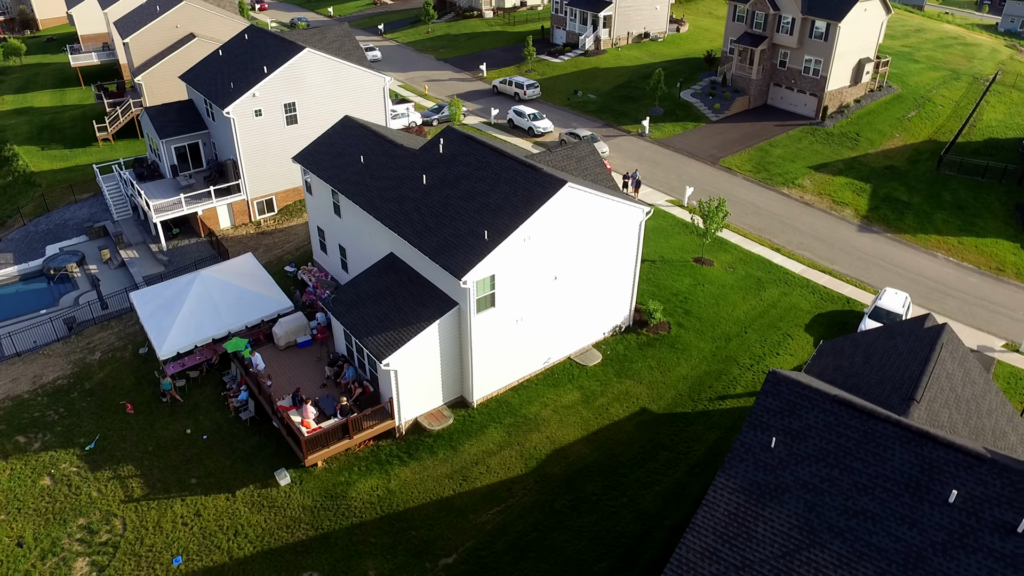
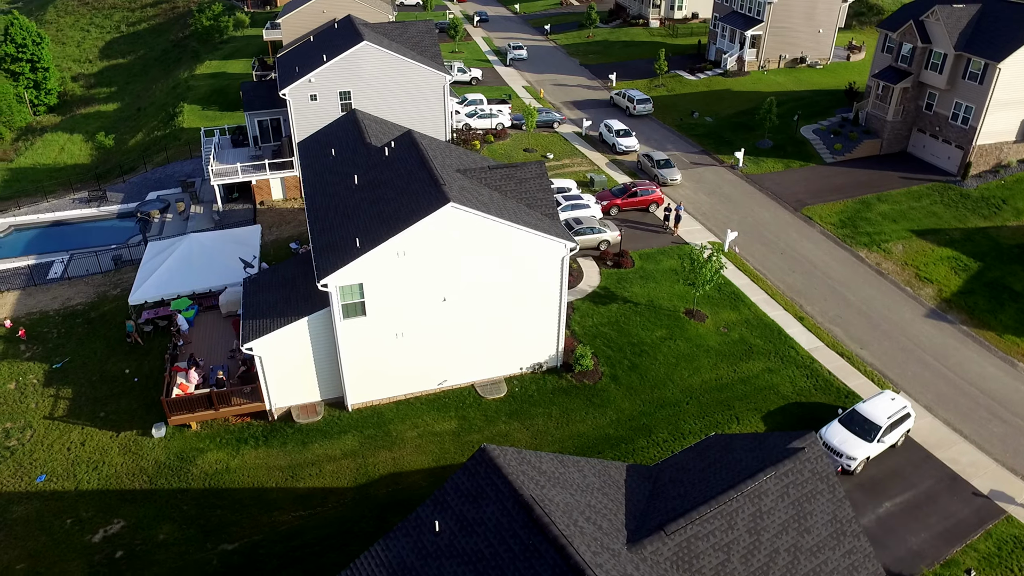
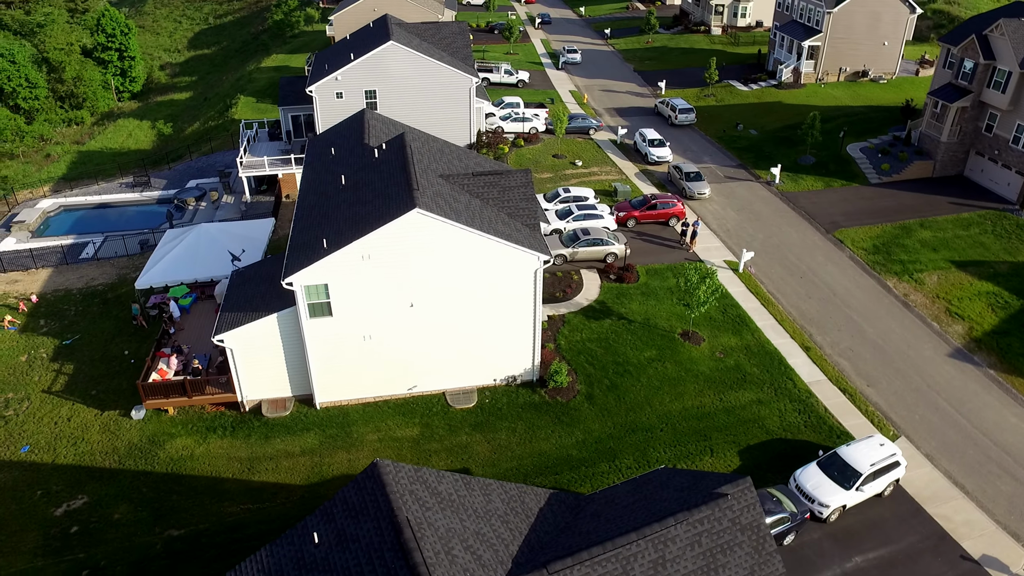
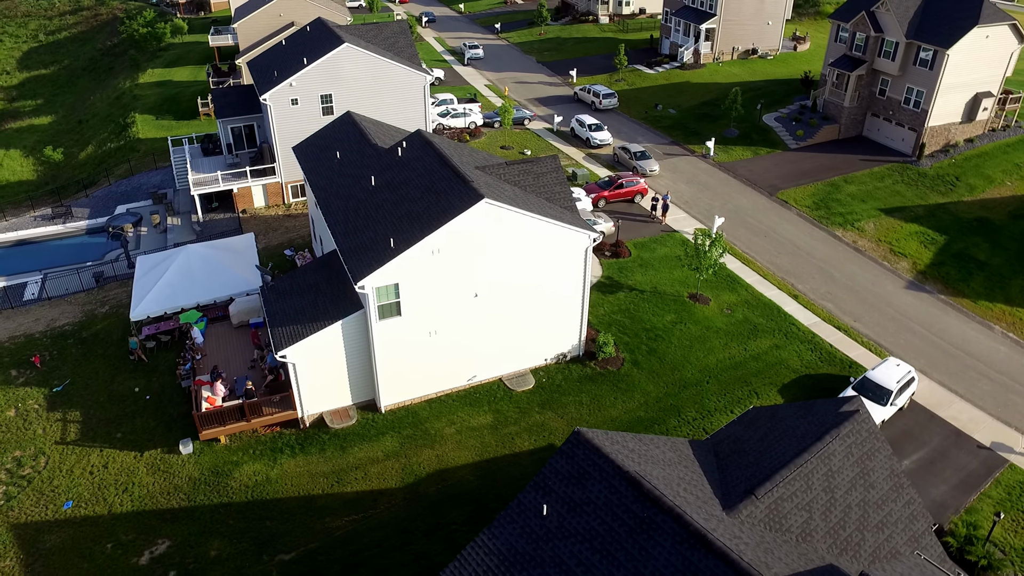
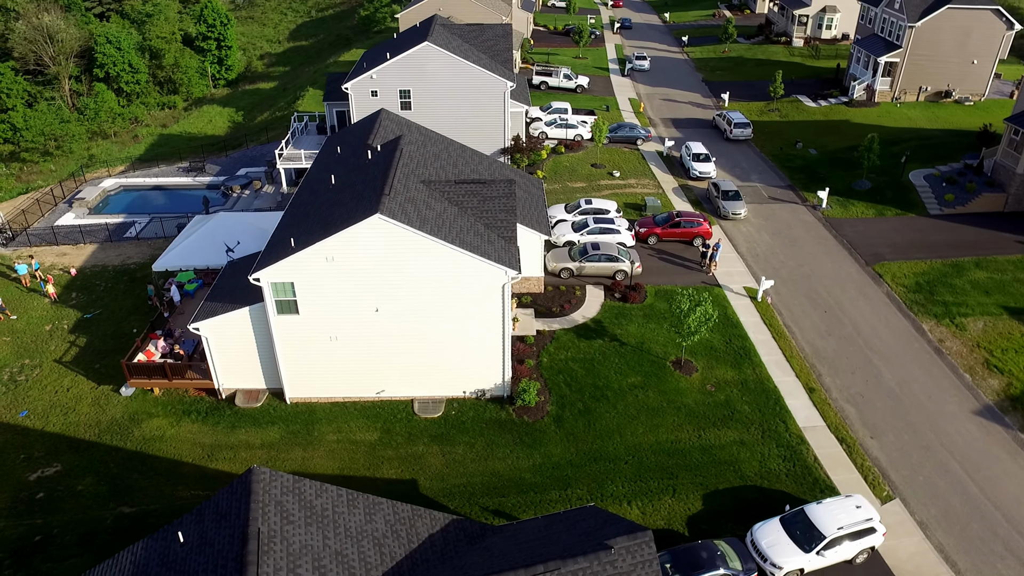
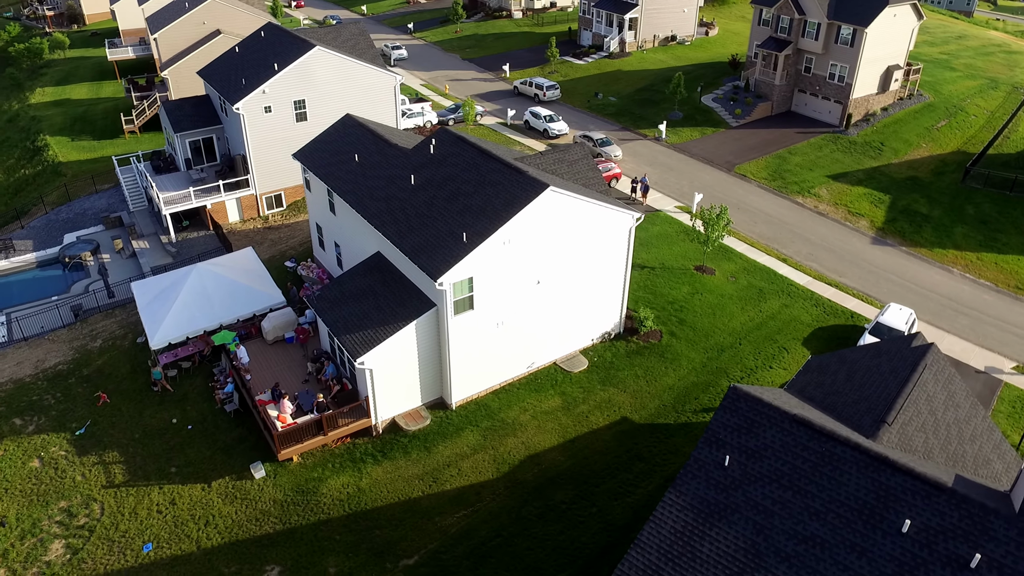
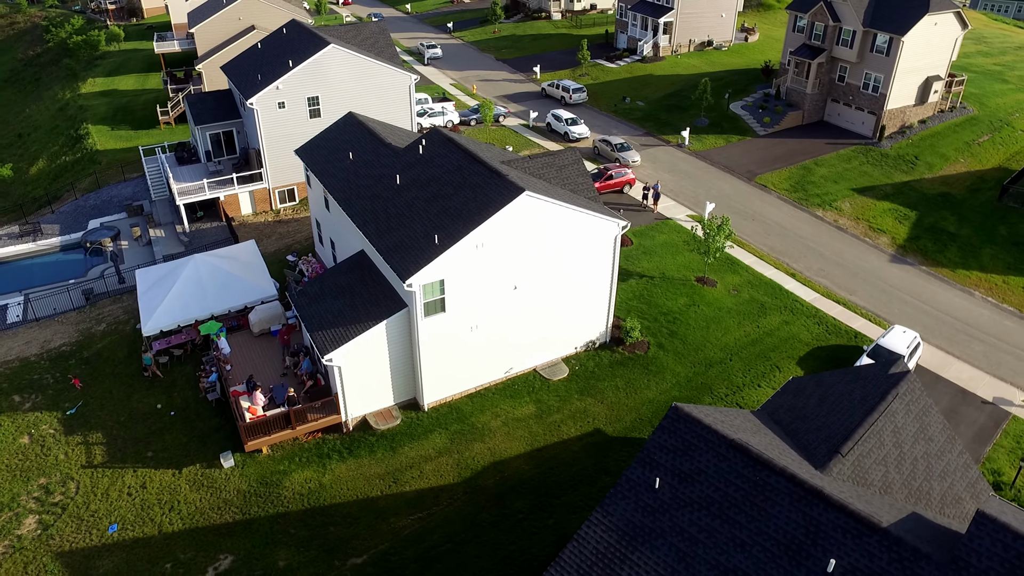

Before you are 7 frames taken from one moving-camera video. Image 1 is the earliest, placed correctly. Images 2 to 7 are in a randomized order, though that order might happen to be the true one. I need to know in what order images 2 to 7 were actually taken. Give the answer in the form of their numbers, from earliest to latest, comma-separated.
6, 7, 4, 2, 3, 5
